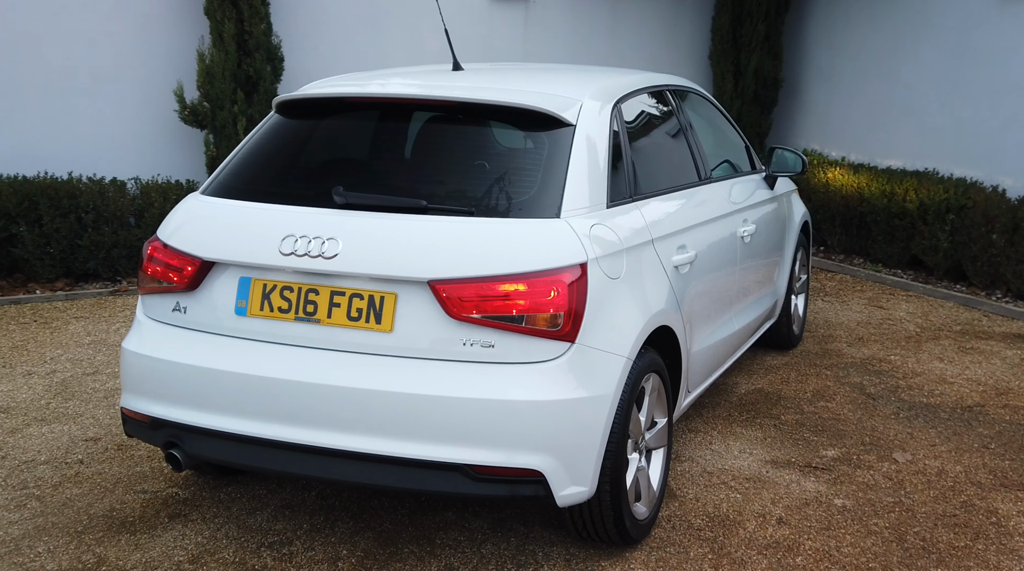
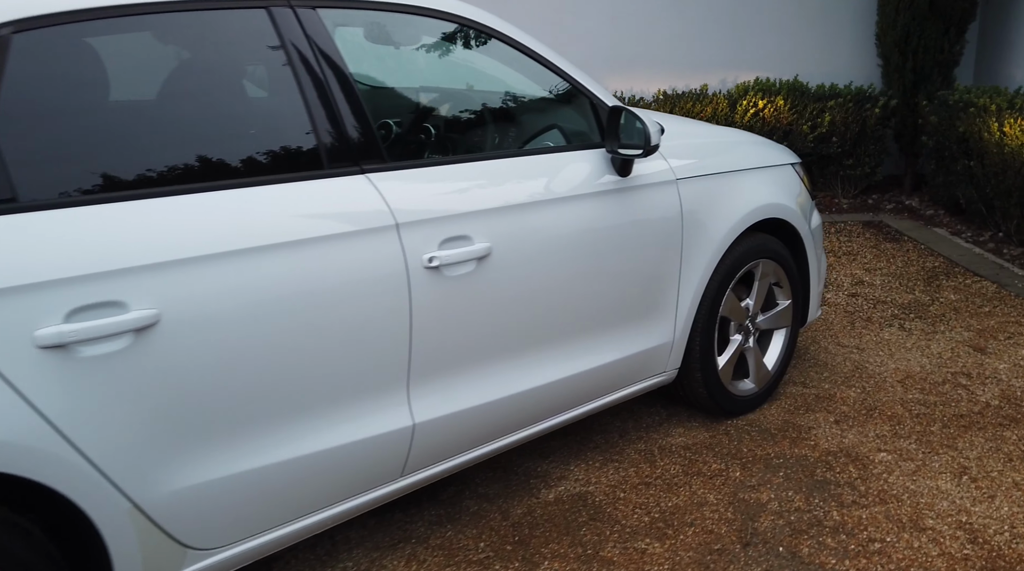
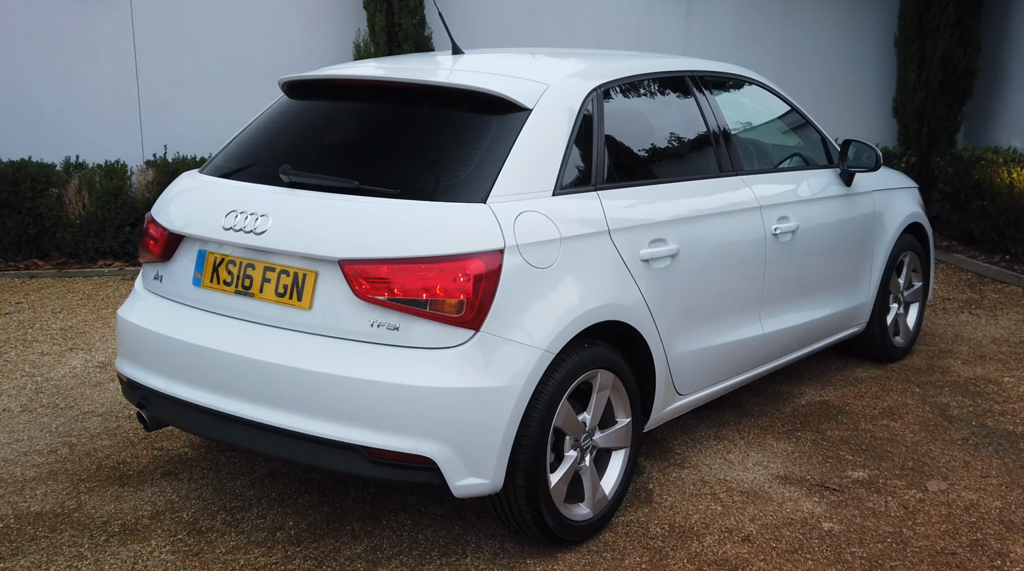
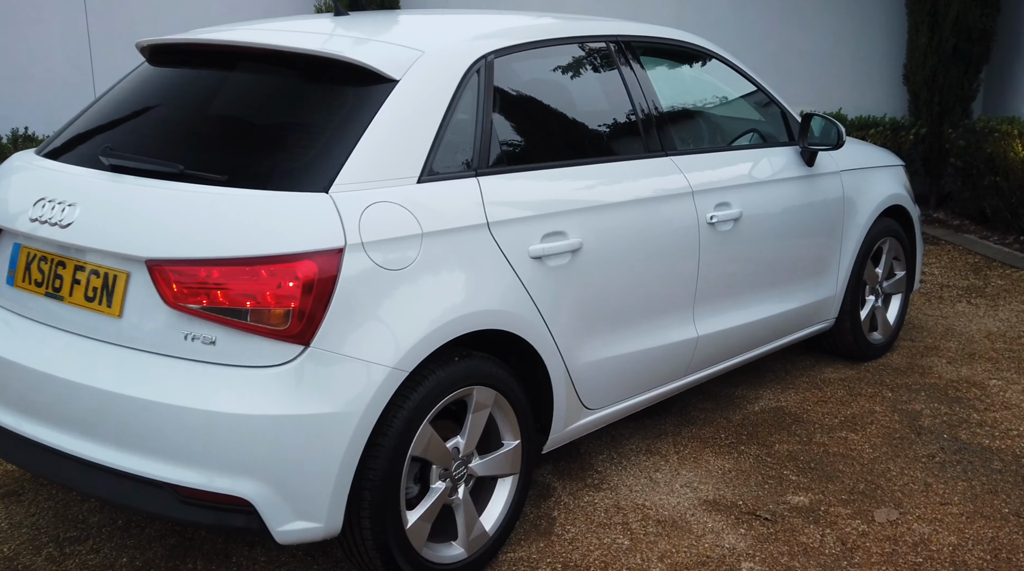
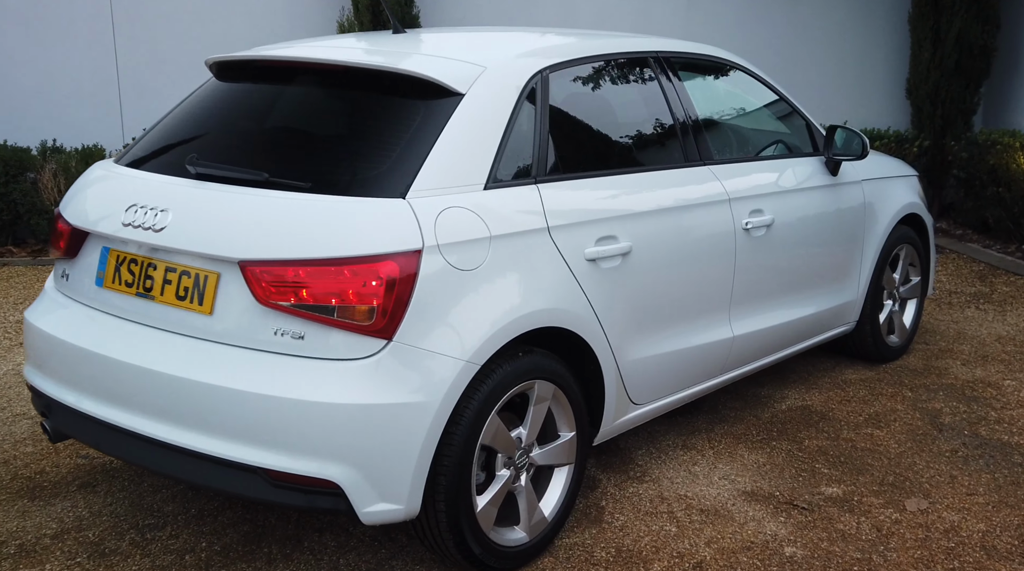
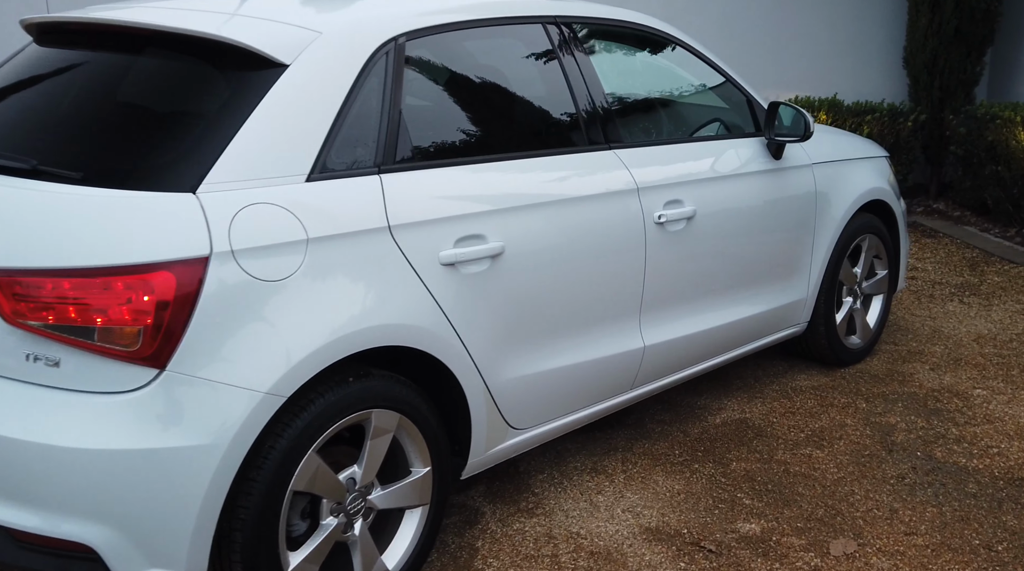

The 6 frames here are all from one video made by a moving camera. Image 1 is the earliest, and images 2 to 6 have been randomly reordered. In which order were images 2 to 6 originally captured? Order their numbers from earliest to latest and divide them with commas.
3, 5, 4, 6, 2
